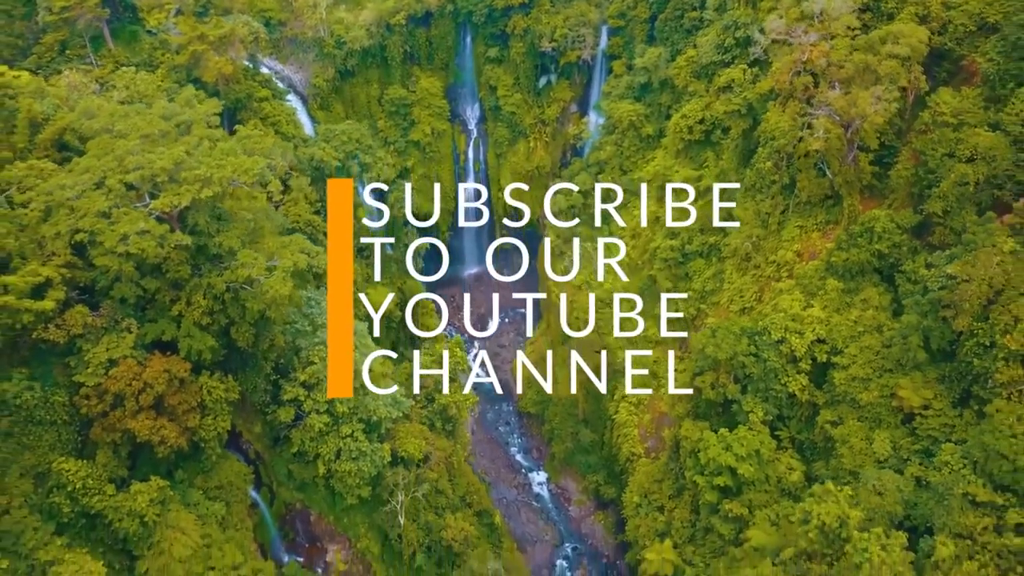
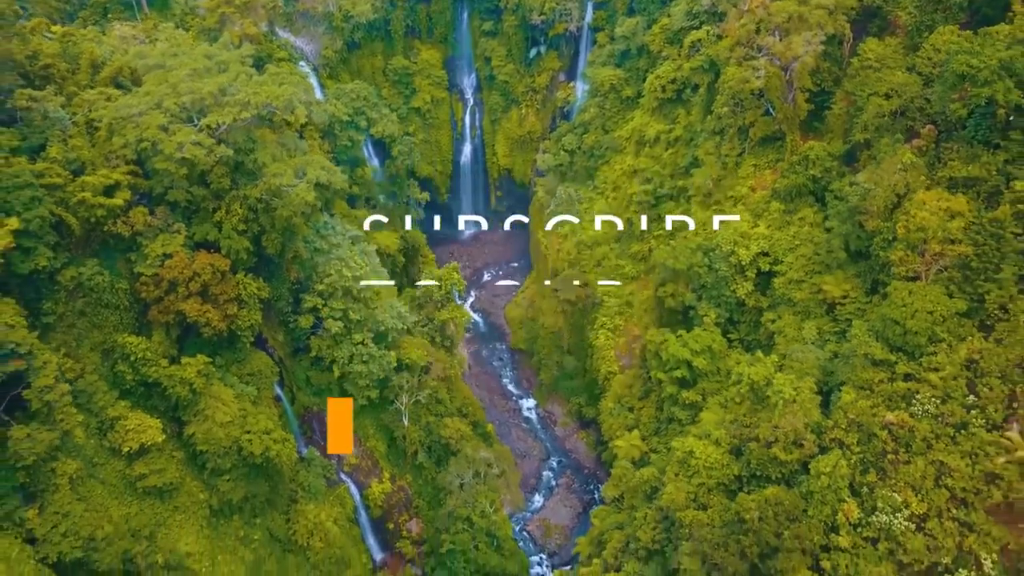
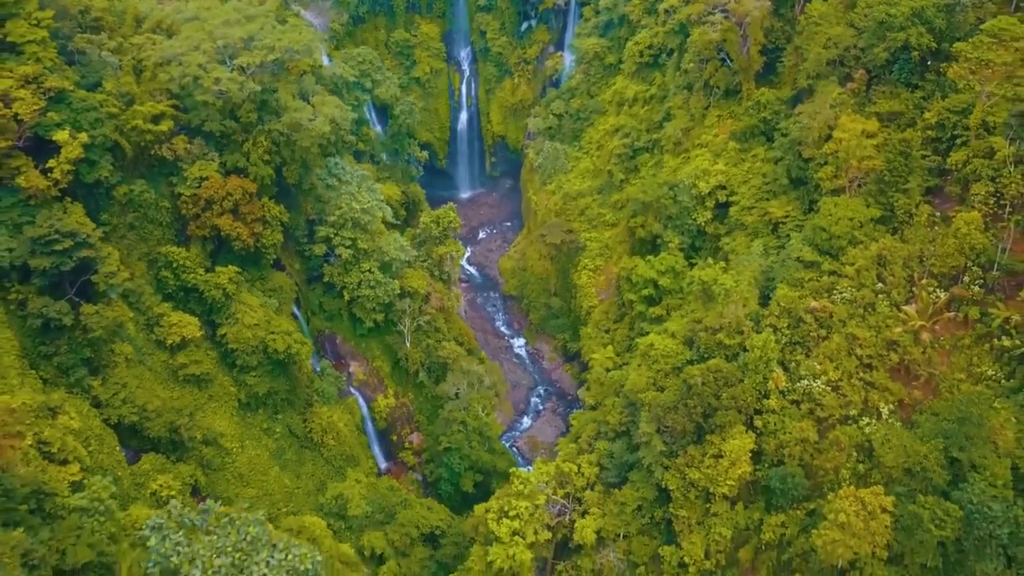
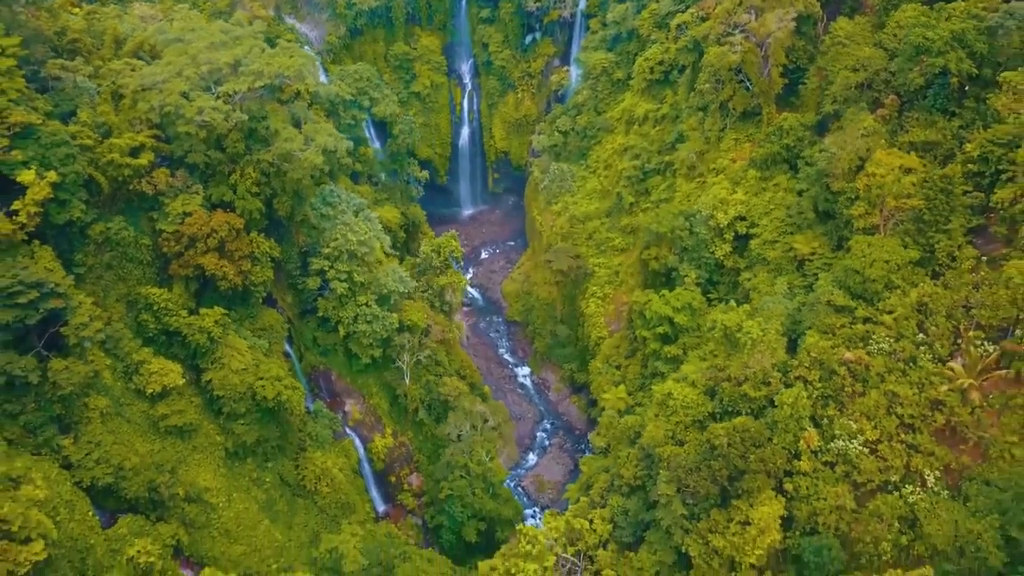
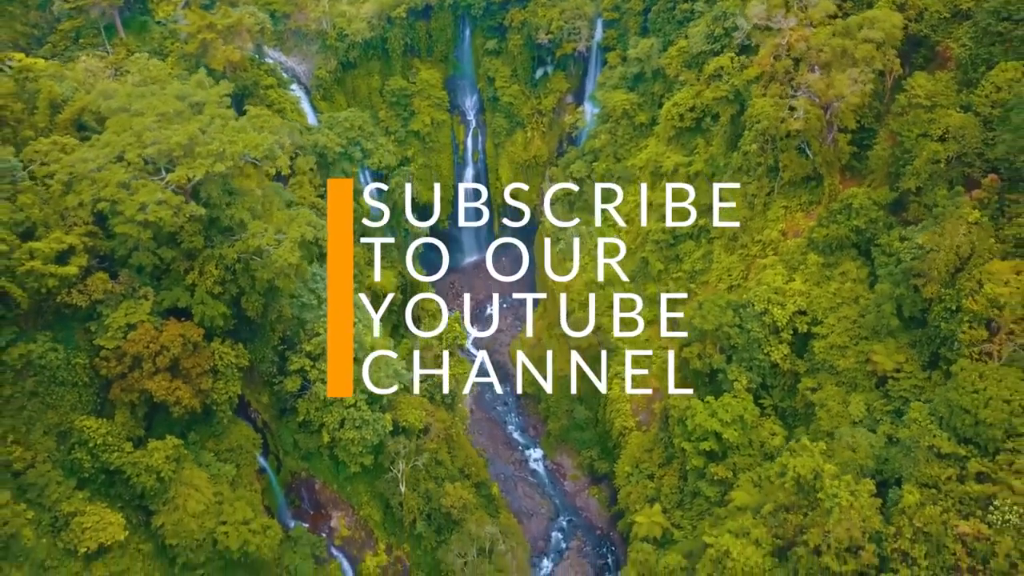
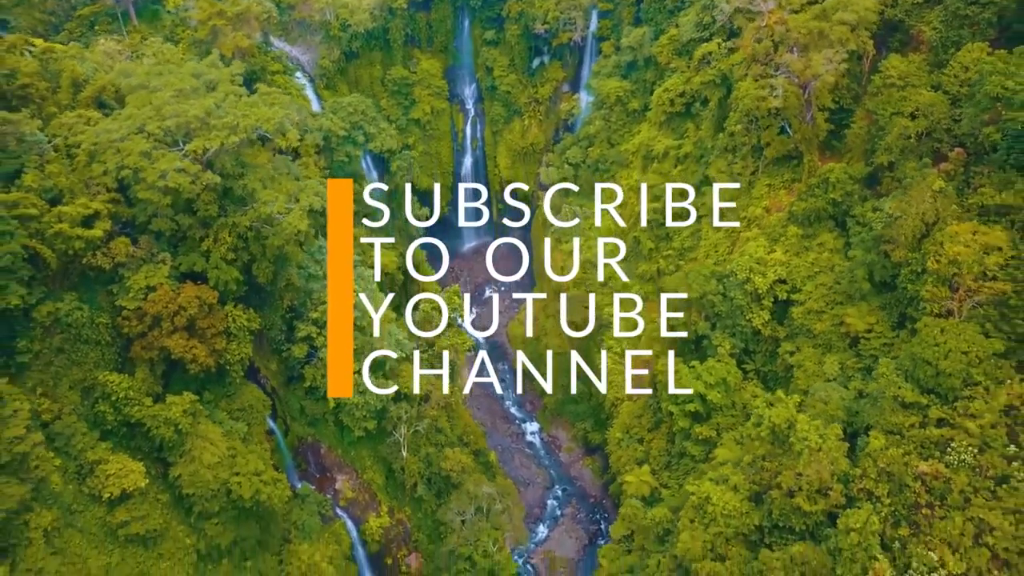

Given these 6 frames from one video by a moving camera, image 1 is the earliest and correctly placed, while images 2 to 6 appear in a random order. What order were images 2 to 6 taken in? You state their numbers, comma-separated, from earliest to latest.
5, 6, 2, 4, 3
